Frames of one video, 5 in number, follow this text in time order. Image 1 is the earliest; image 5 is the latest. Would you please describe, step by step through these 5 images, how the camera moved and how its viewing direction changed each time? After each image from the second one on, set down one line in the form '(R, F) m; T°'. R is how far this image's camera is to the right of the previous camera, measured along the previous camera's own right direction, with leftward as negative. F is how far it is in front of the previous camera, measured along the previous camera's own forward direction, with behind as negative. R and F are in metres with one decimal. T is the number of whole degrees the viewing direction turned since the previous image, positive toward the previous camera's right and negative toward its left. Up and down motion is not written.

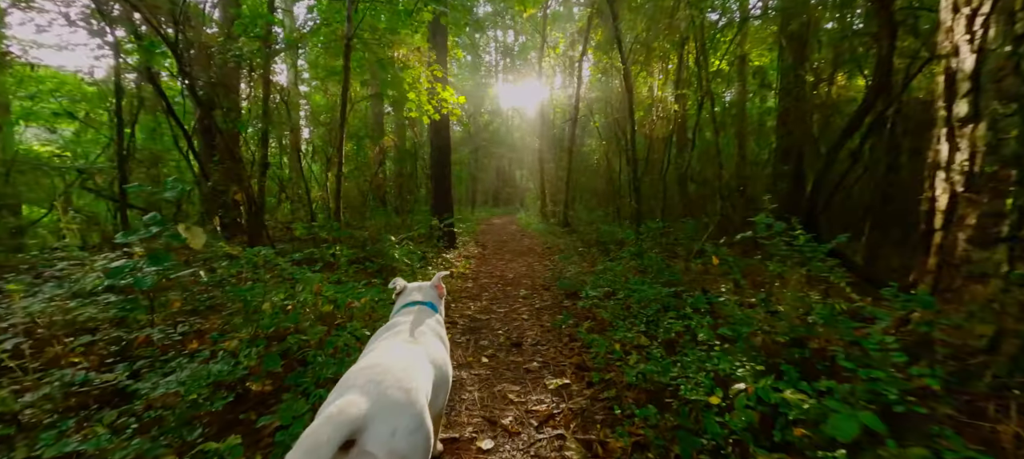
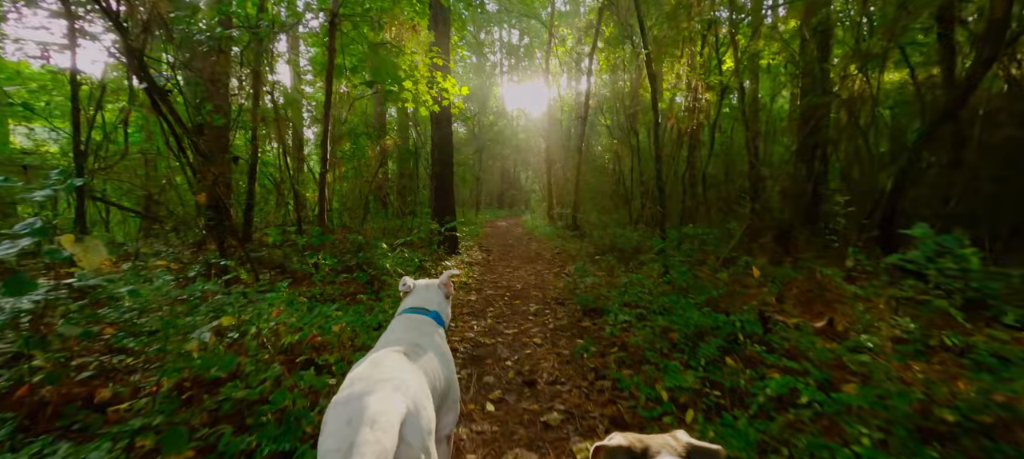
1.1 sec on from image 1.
(-0.1, +0.7) m; -1°
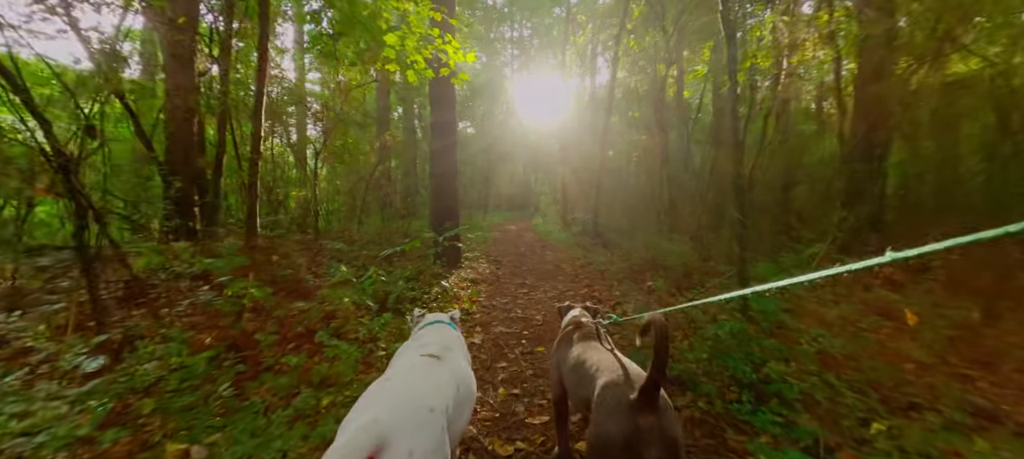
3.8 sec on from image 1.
(-0.1, +1.6) m; -1°
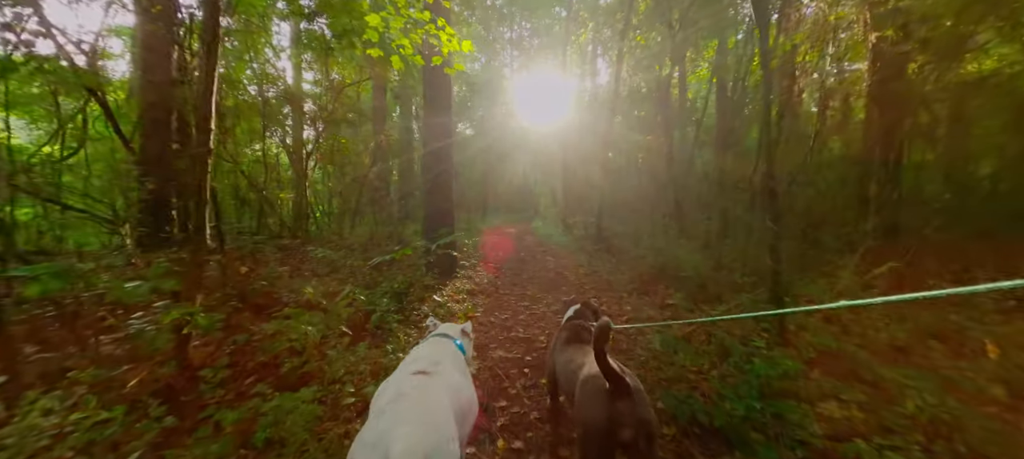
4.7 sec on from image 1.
(0.0, +0.5) m; 0°
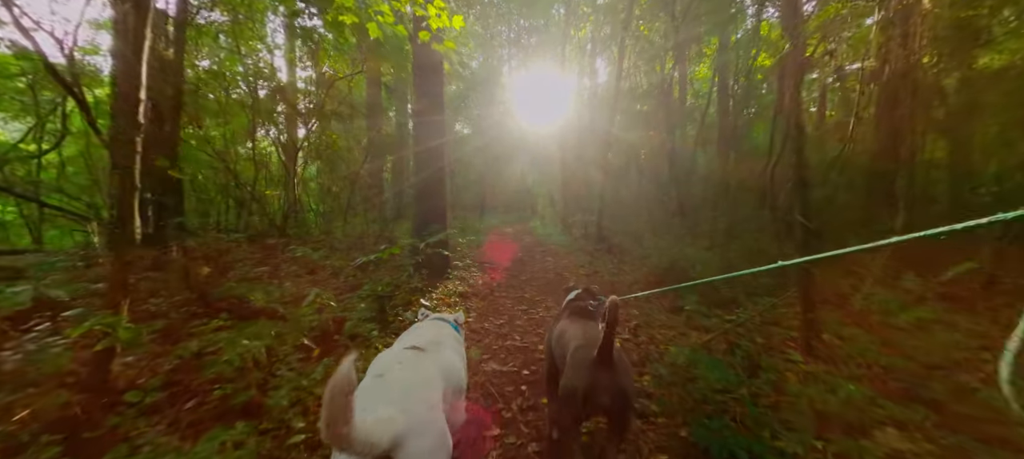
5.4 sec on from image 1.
(0.0, +0.4) m; 0°
